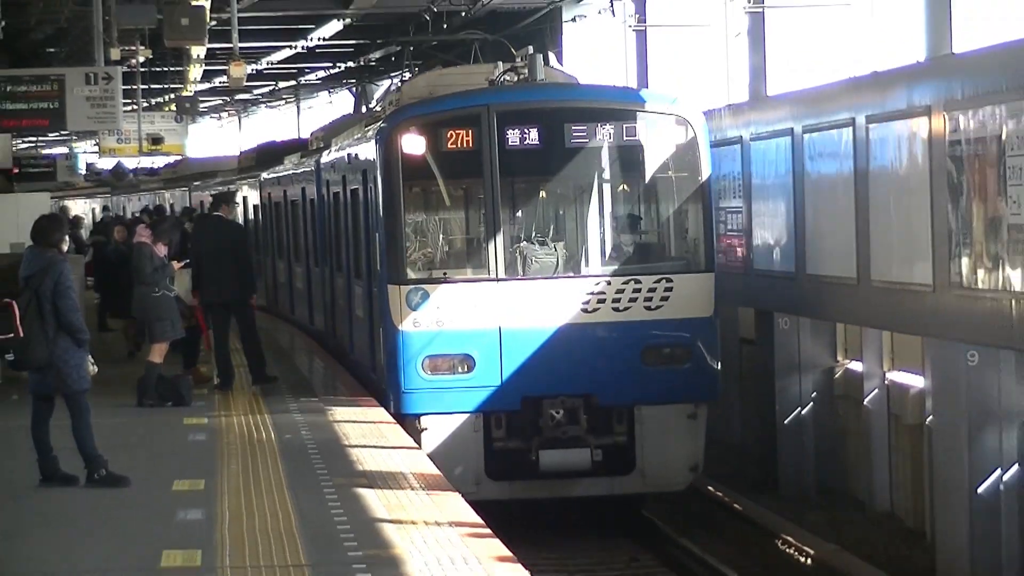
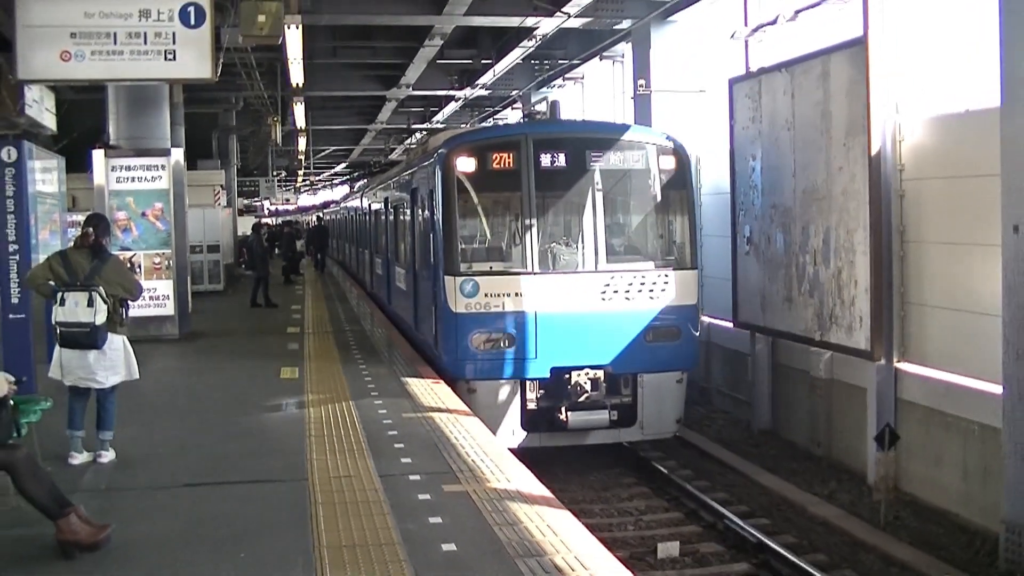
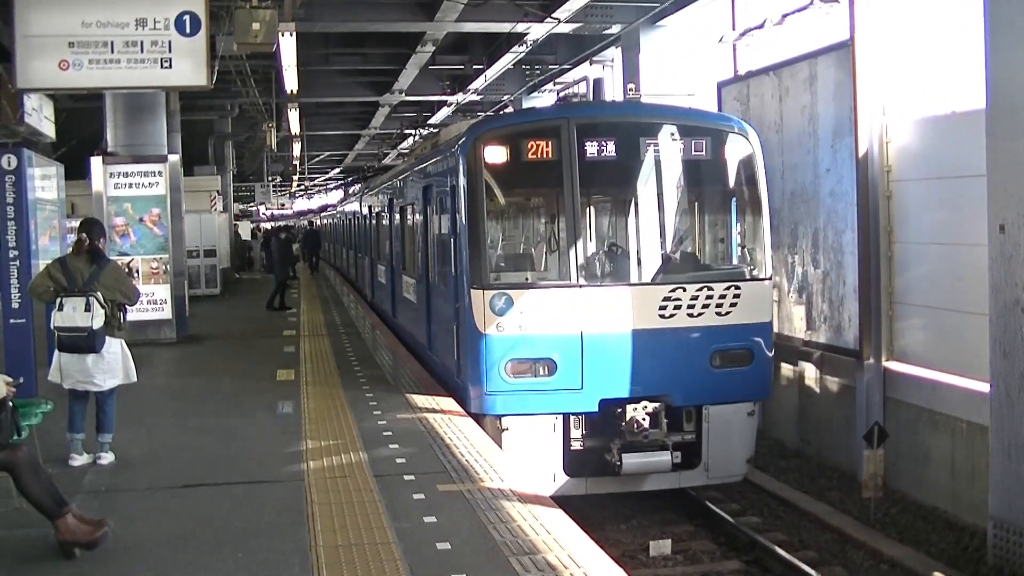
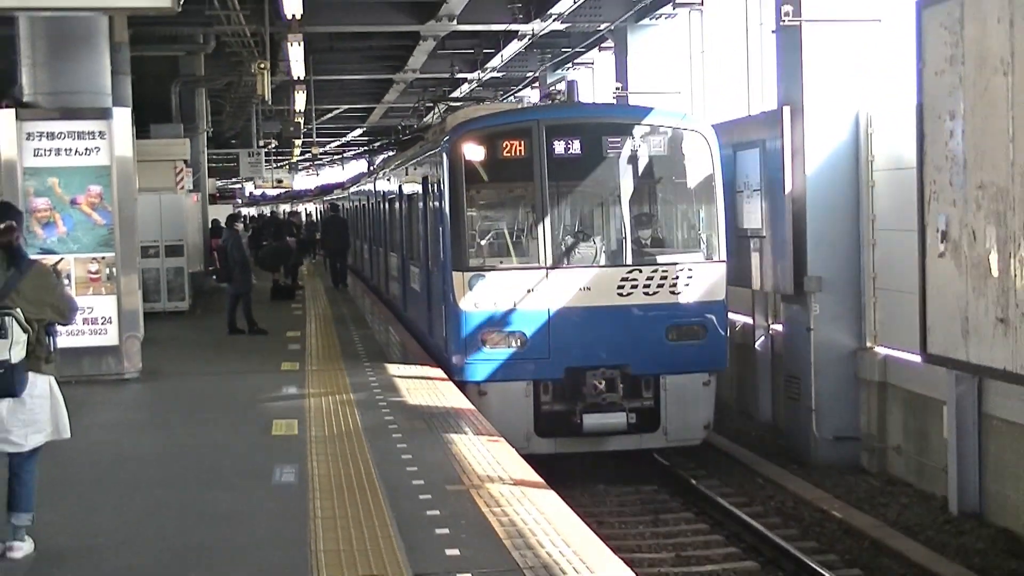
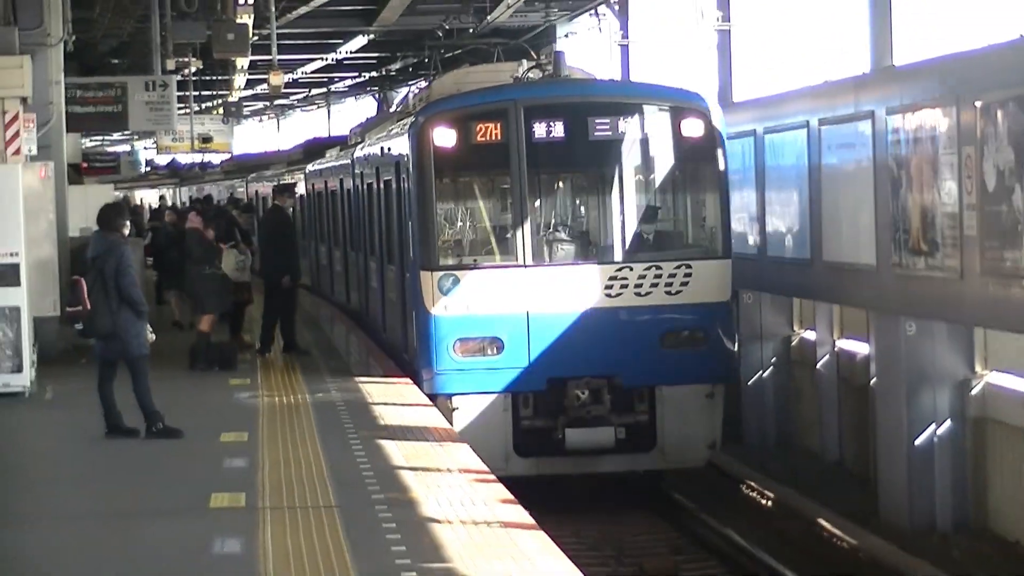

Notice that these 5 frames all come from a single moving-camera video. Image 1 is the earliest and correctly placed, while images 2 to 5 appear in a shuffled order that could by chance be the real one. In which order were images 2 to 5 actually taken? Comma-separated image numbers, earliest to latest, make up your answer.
5, 4, 2, 3
